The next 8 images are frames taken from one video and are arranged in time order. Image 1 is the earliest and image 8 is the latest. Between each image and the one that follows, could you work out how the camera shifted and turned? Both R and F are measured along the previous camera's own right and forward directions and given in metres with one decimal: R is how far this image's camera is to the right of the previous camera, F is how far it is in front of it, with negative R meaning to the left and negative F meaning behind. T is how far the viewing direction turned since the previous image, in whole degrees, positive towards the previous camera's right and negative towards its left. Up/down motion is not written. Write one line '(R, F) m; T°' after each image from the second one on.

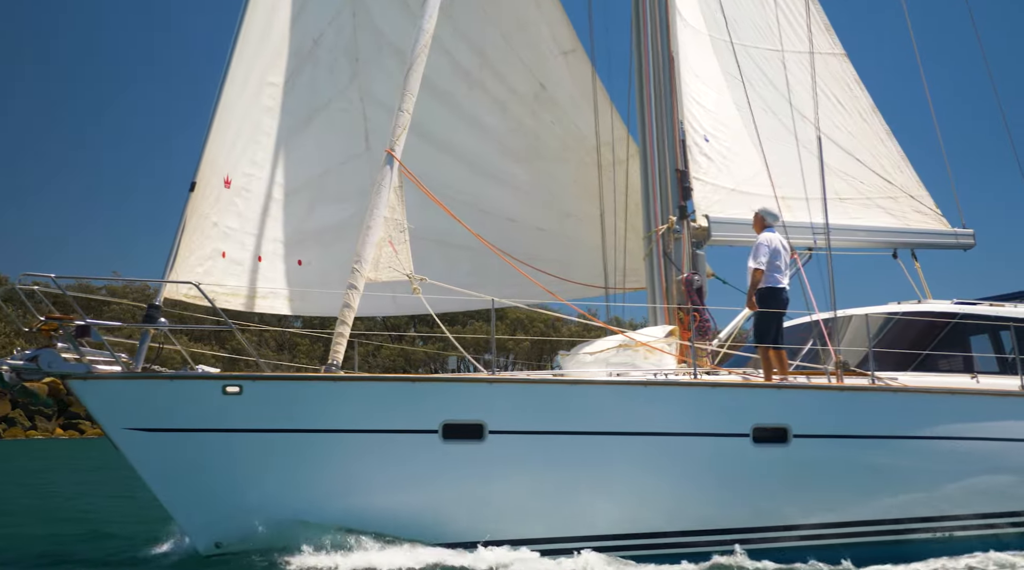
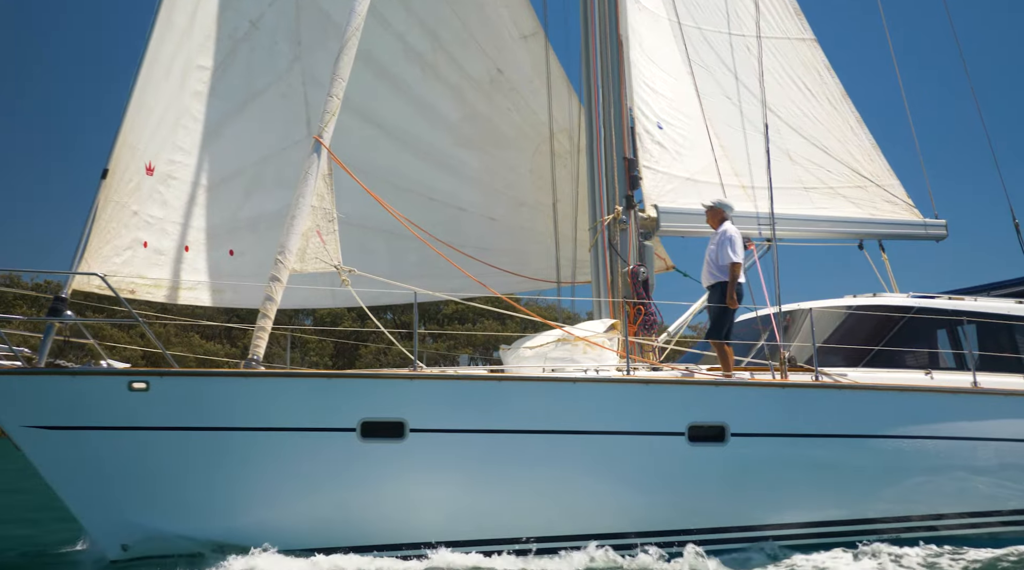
(+0.4, +0.2) m; 0°
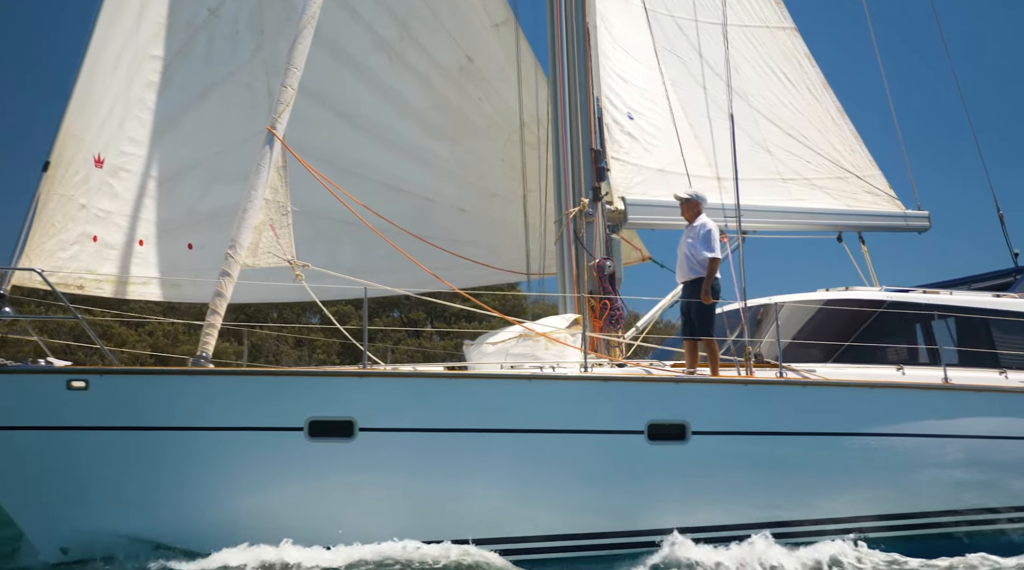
(+0.2, +0.1) m; 0°
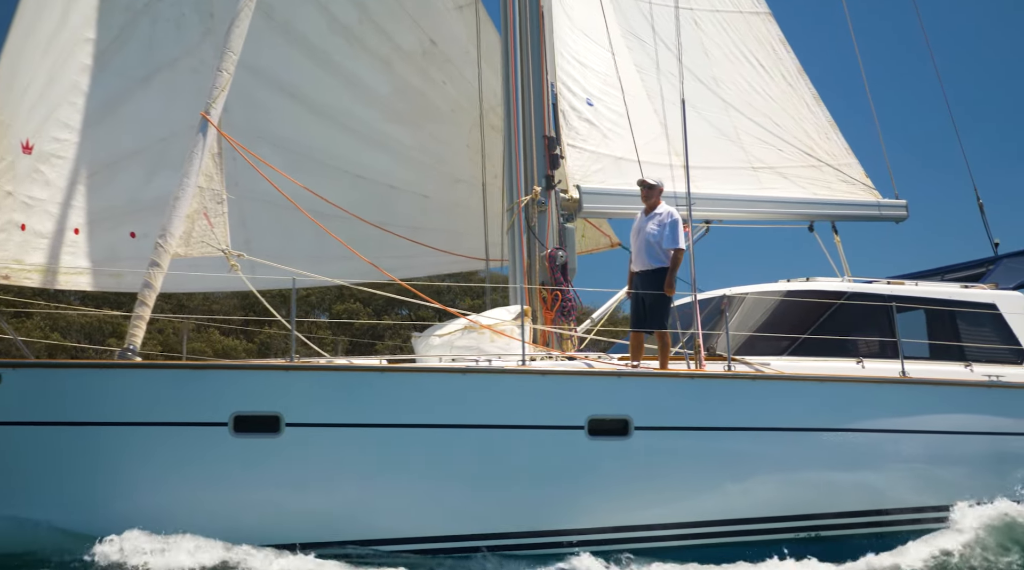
(+0.3, +0.2) m; 0°
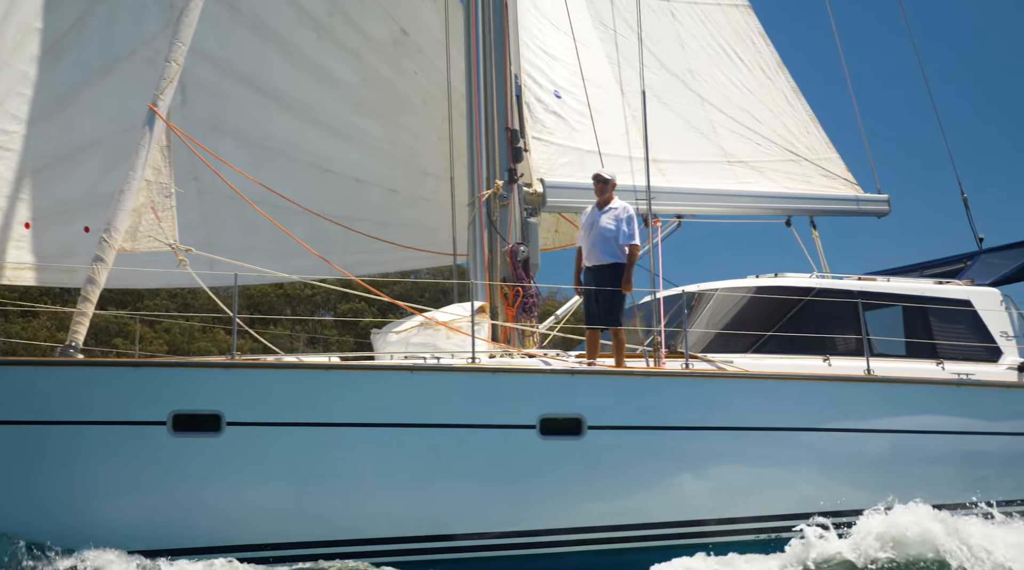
(+0.3, +0.1) m; 0°
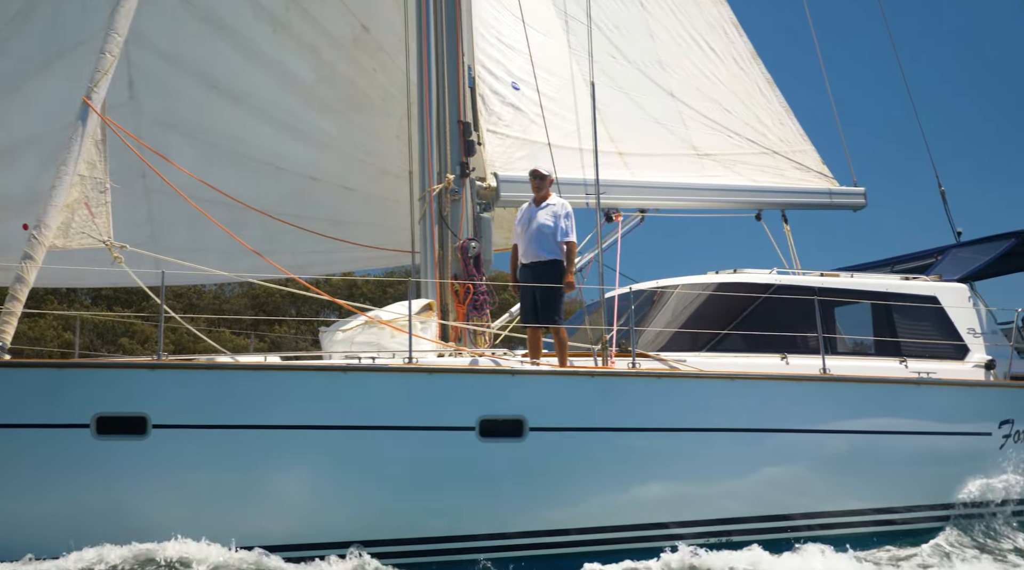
(+0.3, +0.1) m; 0°
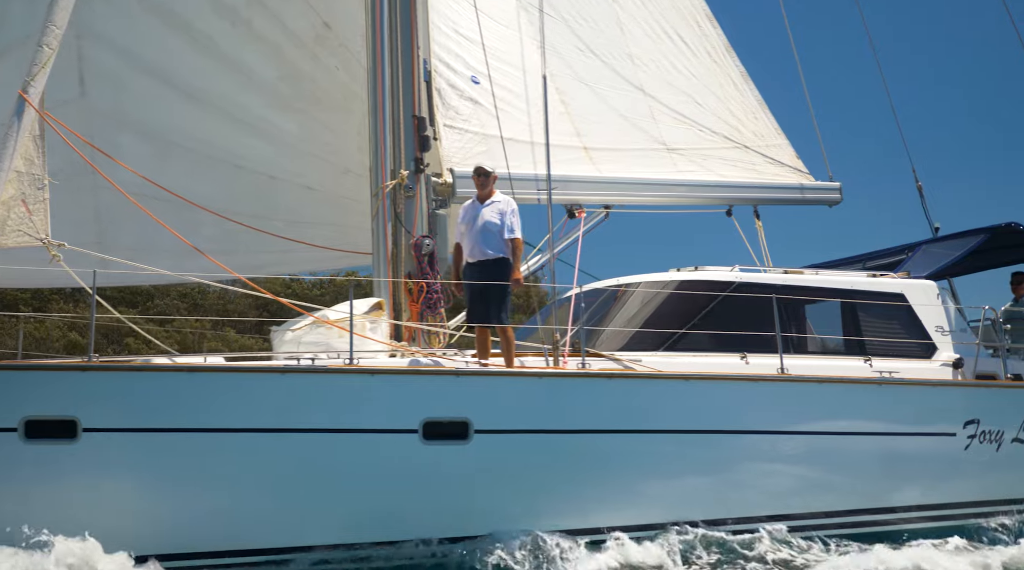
(+0.2, +0.1) m; 0°
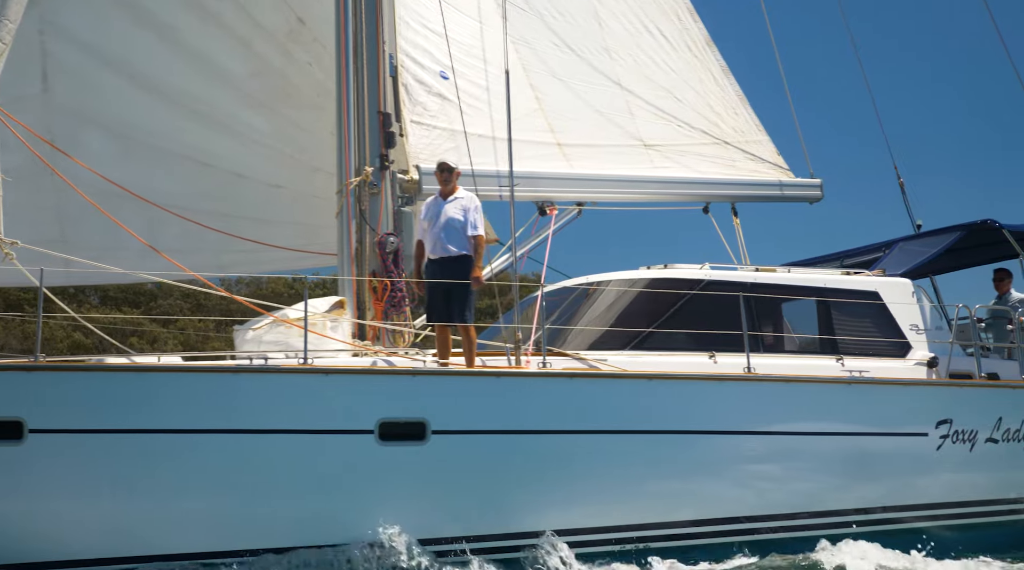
(+0.2, +0.1) m; 0°
